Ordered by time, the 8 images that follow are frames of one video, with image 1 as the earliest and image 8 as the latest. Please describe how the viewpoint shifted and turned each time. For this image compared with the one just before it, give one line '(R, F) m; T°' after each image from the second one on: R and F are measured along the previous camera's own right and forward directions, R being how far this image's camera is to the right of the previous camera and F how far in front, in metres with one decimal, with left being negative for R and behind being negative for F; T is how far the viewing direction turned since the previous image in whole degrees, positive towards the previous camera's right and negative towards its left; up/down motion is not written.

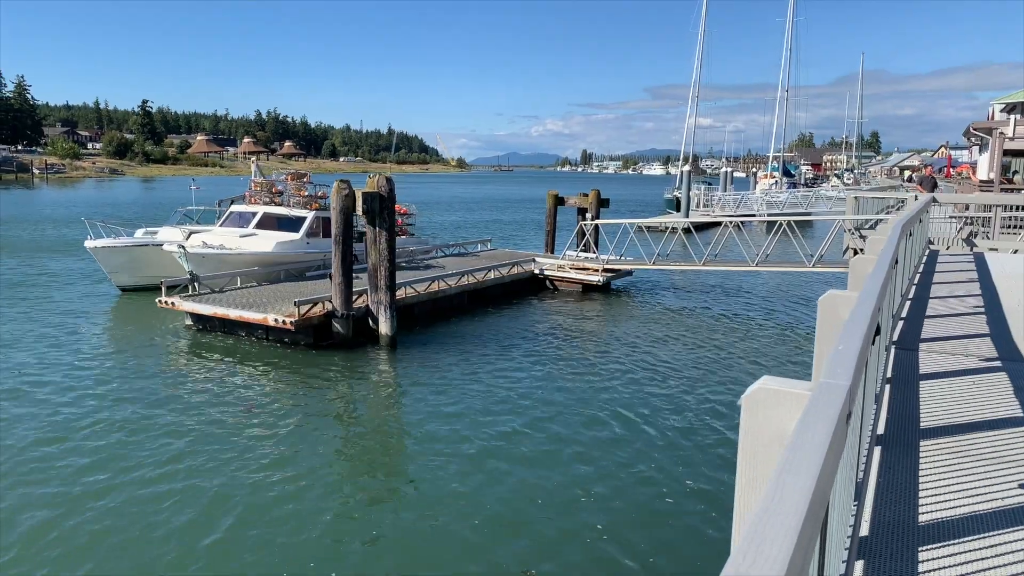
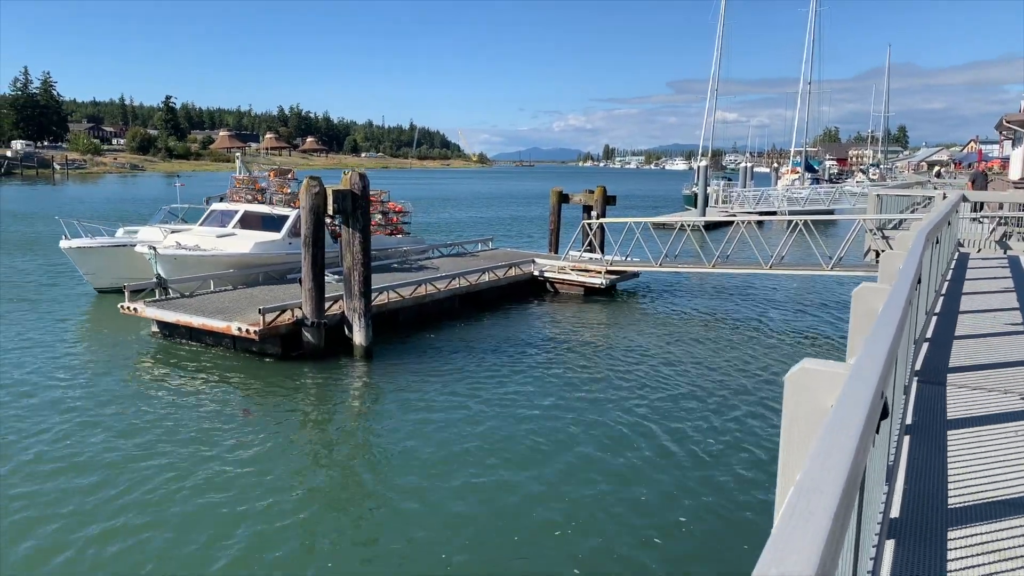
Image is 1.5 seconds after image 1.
(+0.5, +1.0) m; -2°
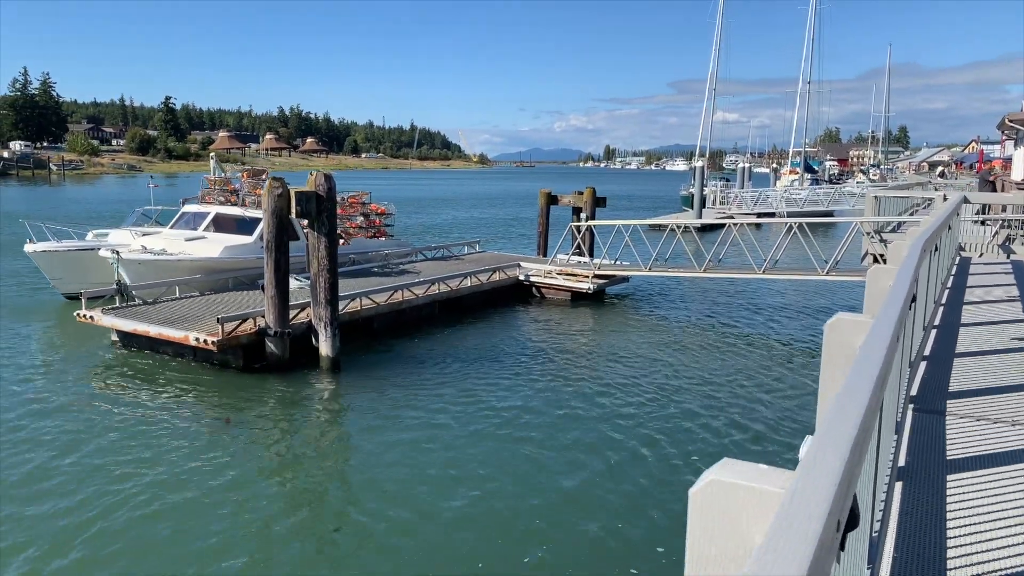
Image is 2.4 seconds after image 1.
(+0.3, +0.6) m; 0°
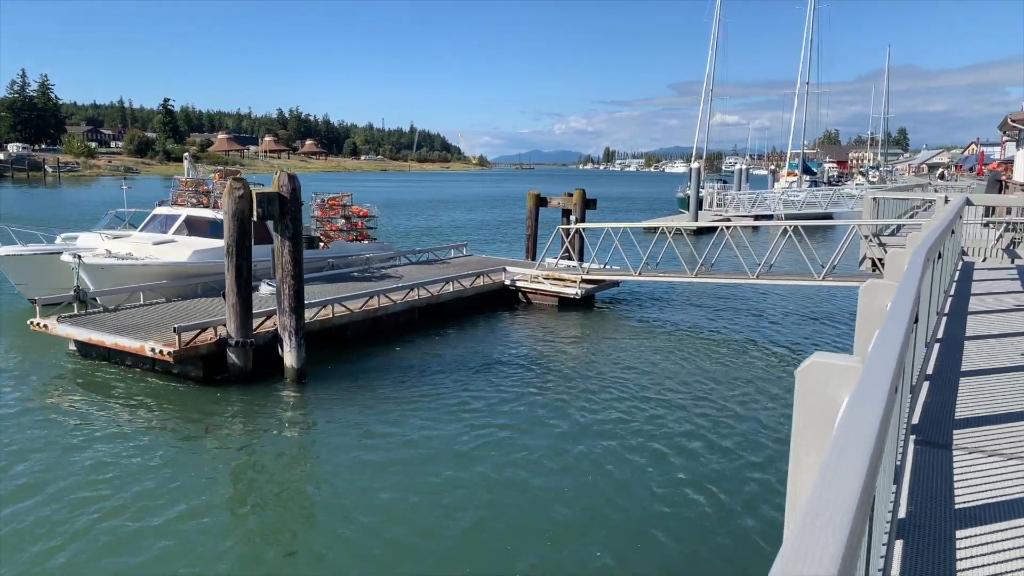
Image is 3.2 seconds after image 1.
(+0.3, +0.6) m; 0°
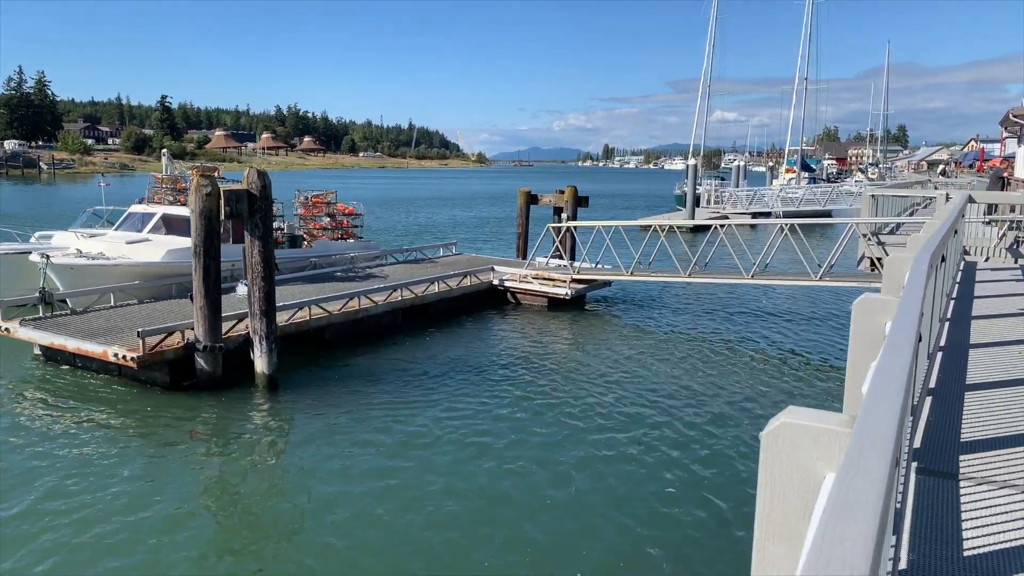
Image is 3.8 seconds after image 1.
(+0.2, +0.4) m; 0°
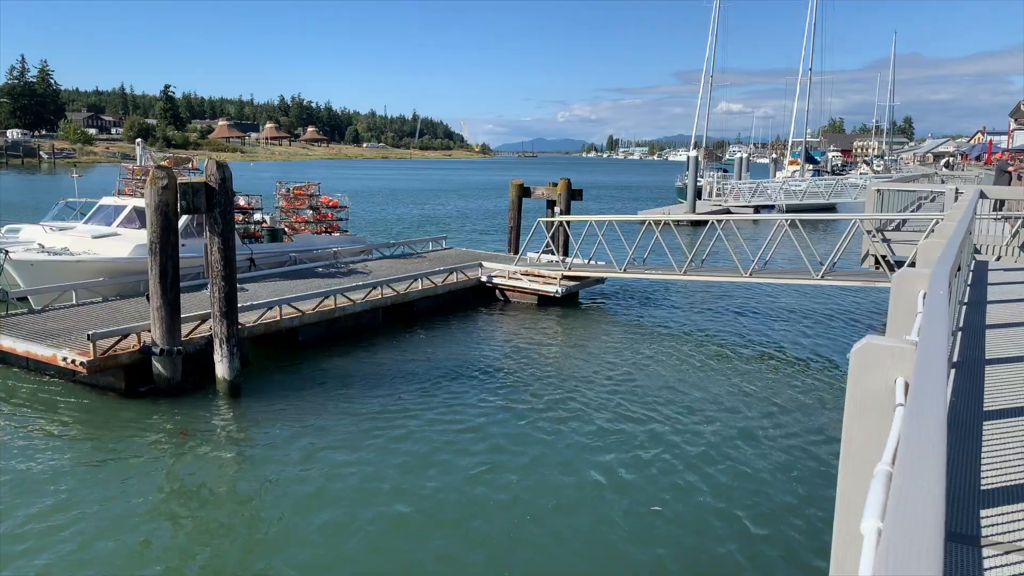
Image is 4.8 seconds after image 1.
(+0.3, +0.6) m; 0°
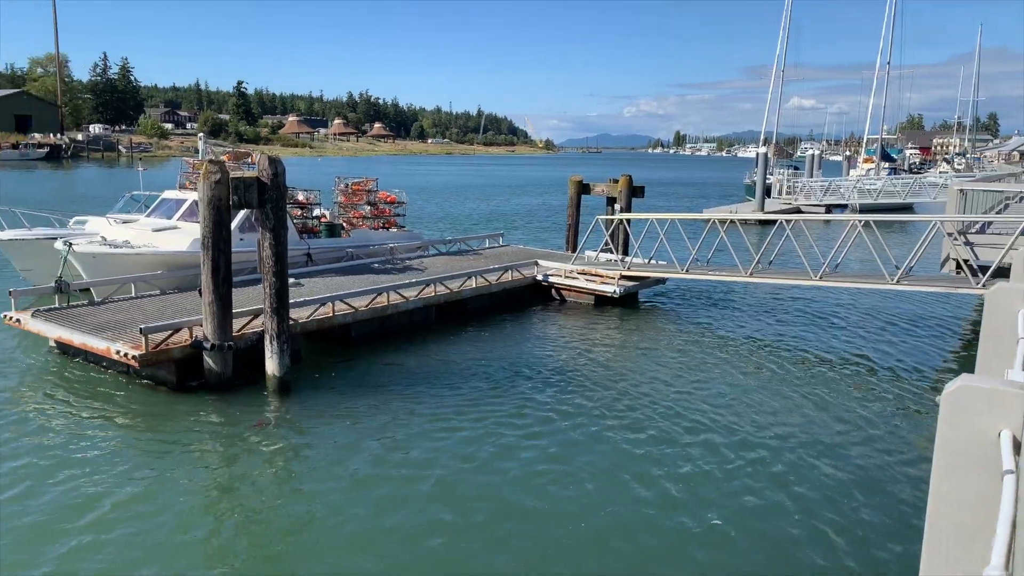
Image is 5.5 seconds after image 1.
(+0.1, +0.3) m; -4°
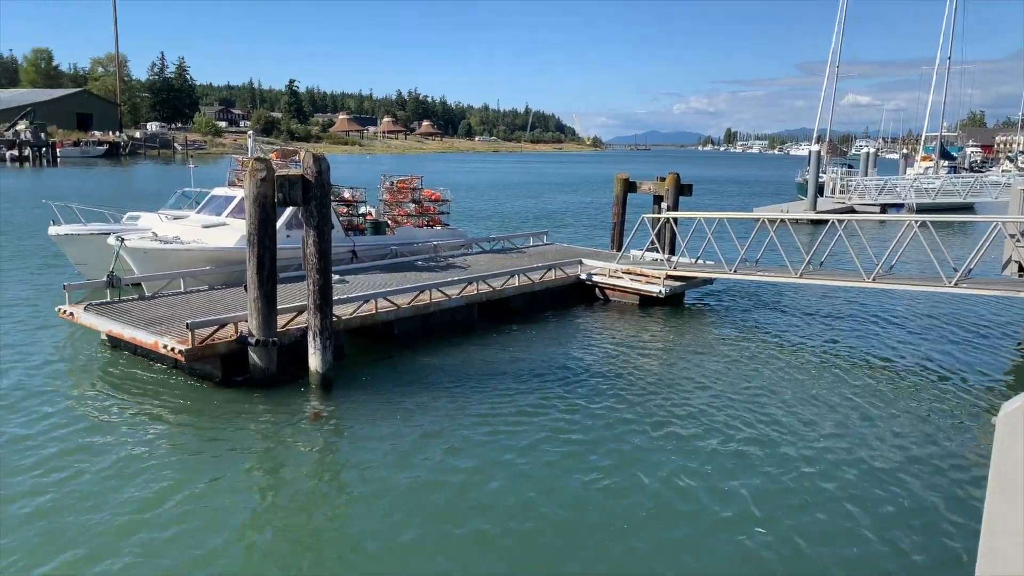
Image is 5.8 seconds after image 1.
(0.0, +0.1) m; -3°
